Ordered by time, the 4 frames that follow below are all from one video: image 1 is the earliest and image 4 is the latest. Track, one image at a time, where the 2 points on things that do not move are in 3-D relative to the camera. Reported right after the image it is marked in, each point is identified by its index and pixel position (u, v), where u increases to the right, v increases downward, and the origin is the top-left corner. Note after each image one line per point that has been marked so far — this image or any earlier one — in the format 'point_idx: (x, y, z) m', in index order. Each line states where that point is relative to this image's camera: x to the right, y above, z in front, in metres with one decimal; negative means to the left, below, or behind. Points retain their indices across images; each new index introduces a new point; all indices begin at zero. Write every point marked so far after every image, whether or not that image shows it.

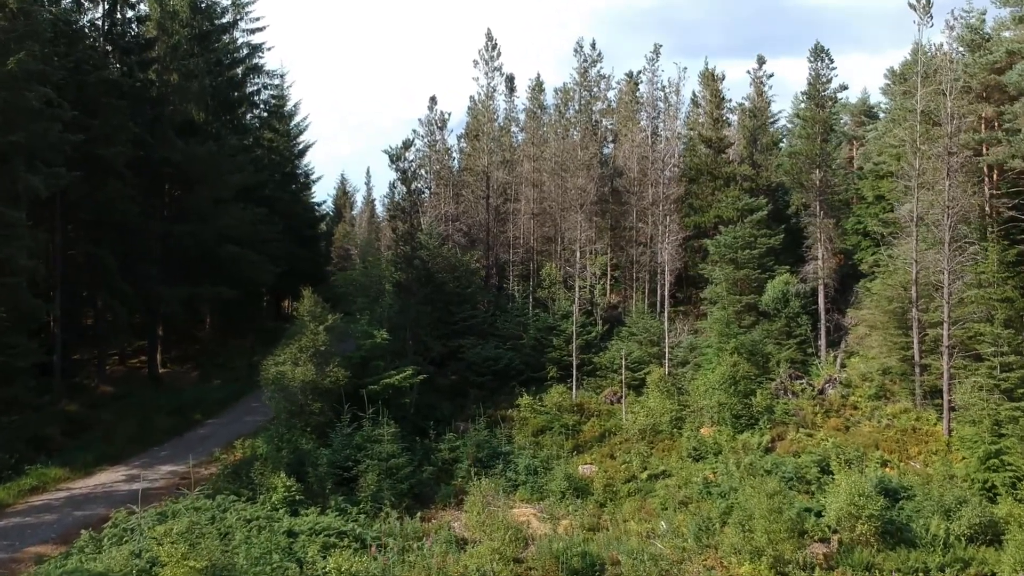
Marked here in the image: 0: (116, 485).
0: (-7.6, -3.8, +18.6) m
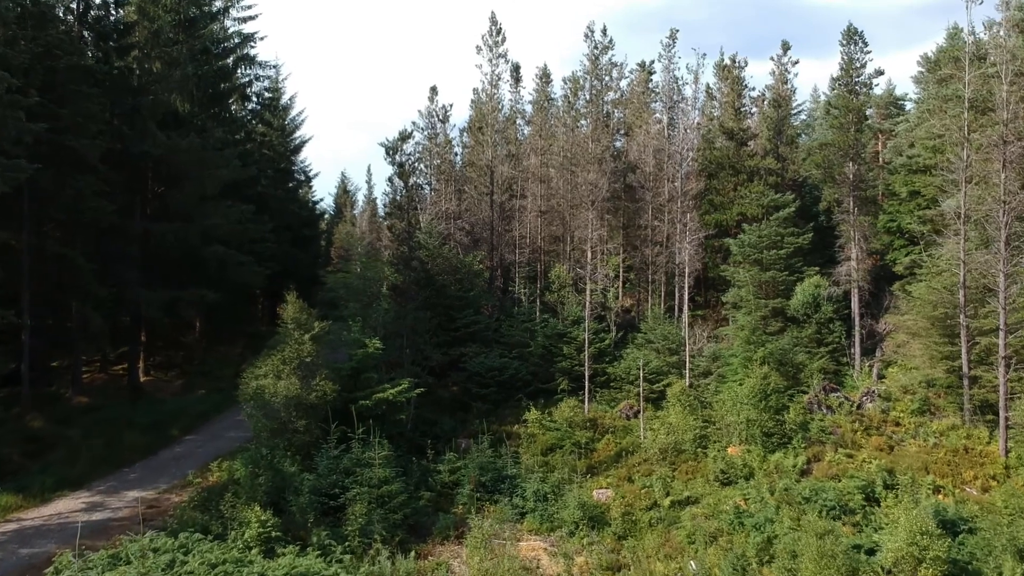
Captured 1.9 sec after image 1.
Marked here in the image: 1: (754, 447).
0: (-7.4, -3.9, +16.5) m
1: (+4.9, -3.2, +19.9) m
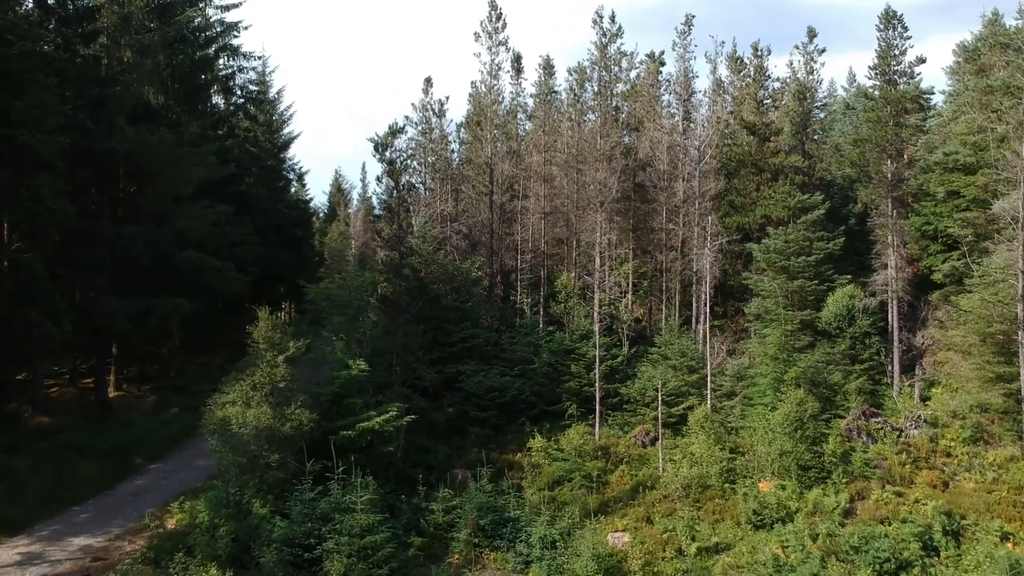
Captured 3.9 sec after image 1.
0: (-7.4, -4.1, +14.1) m
1: (+5.0, -3.5, +17.5) m
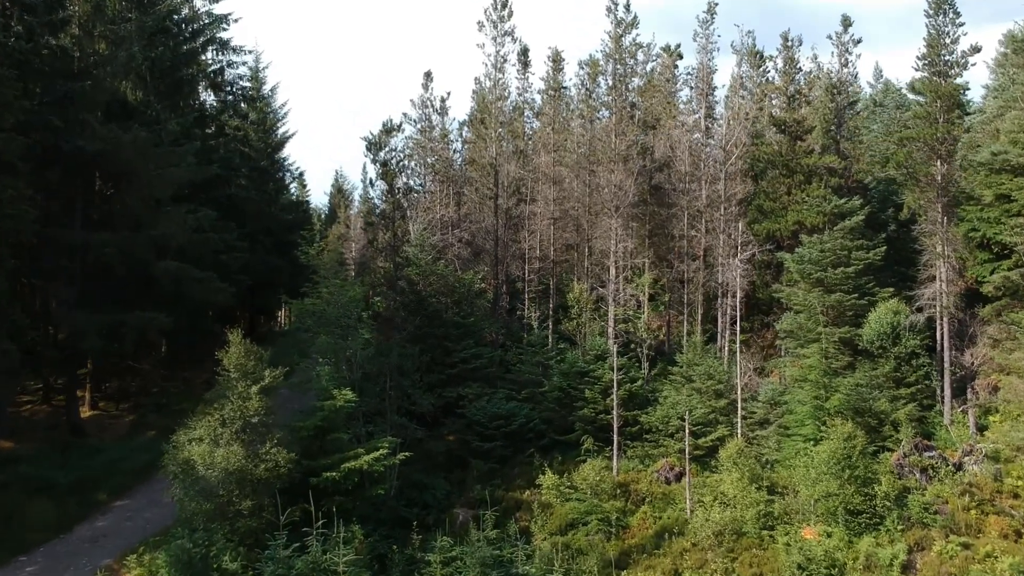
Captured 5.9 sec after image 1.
0: (-7.3, -4.4, +12.0) m
1: (+5.1, -3.8, +15.3) m
